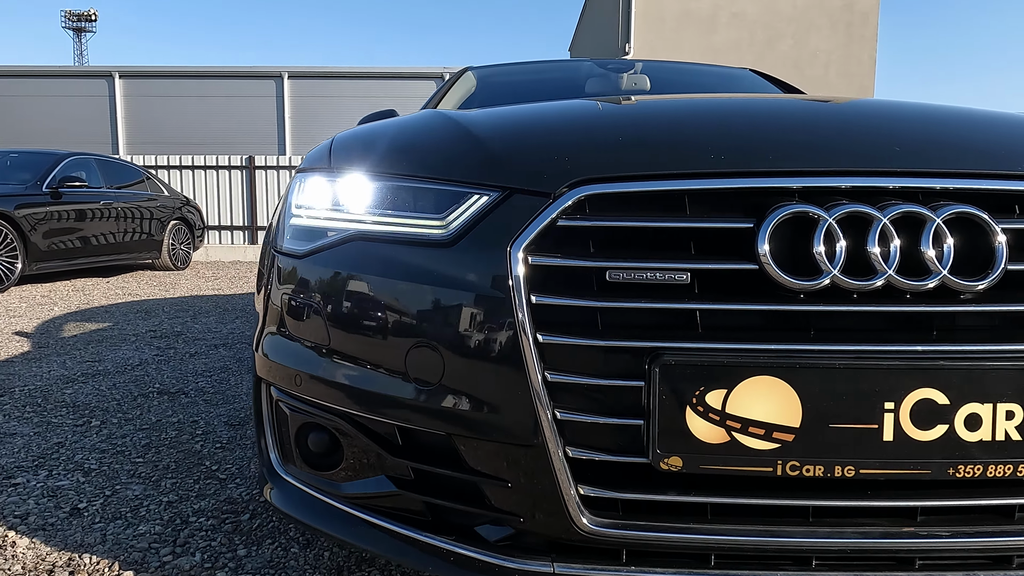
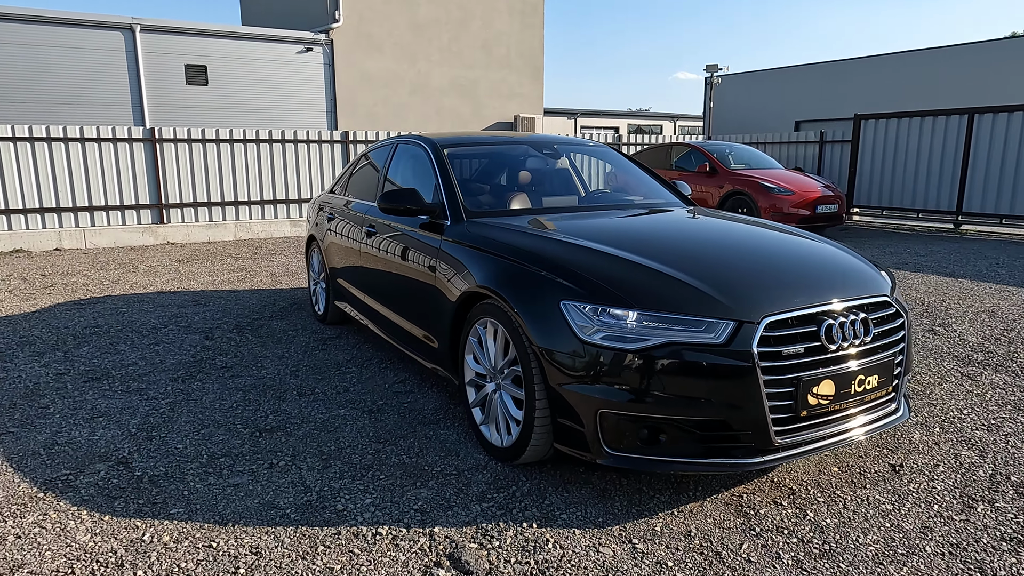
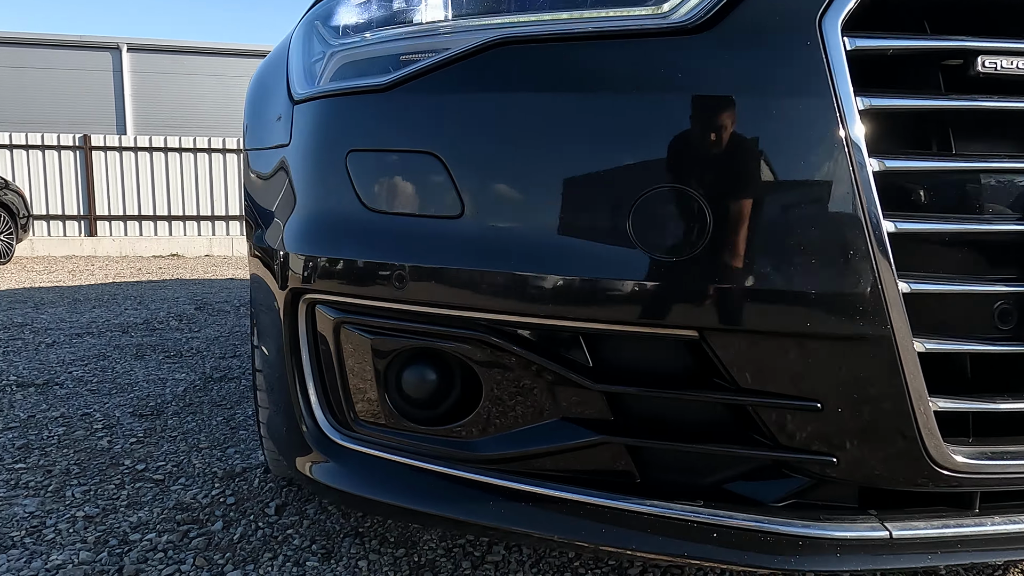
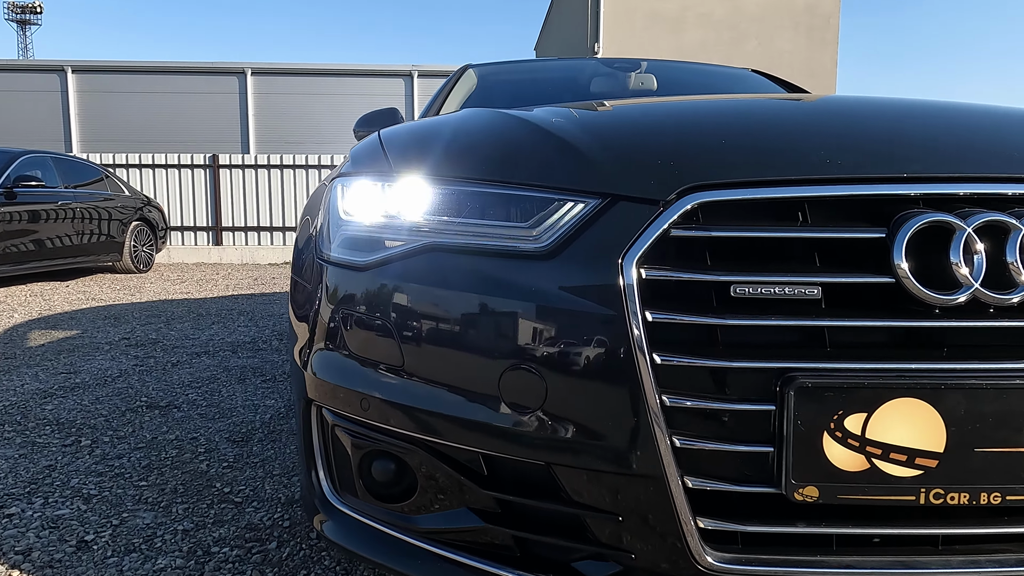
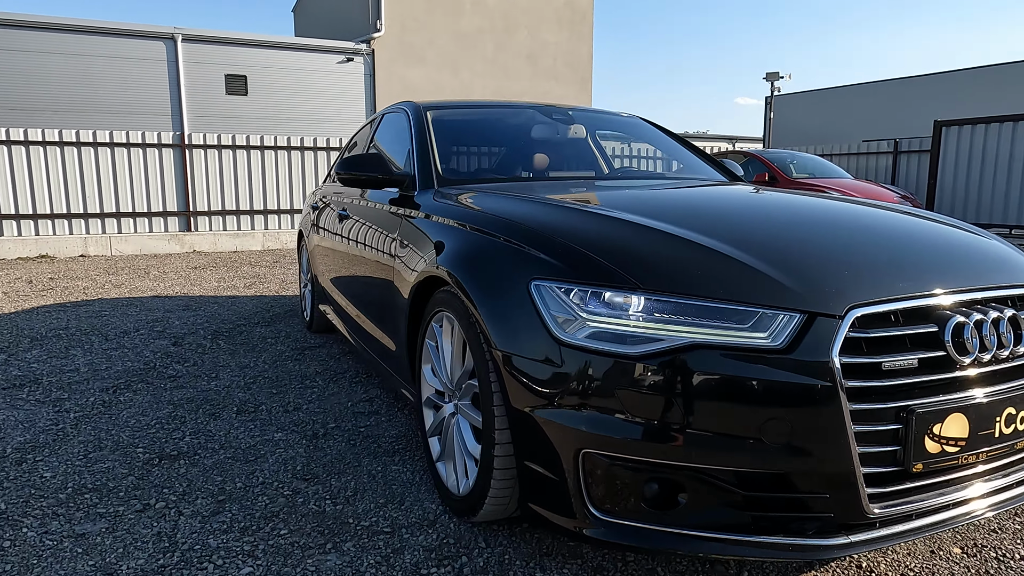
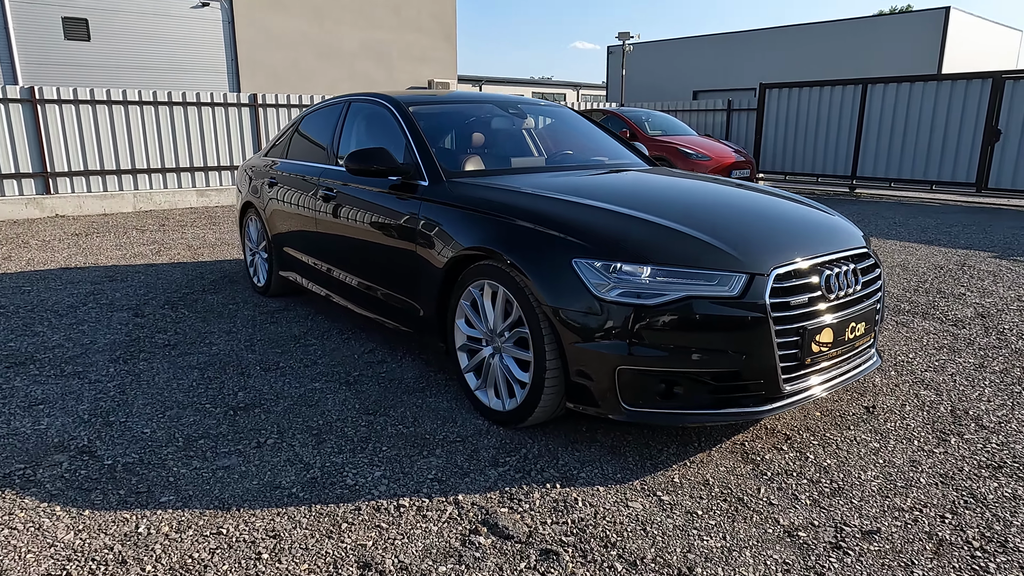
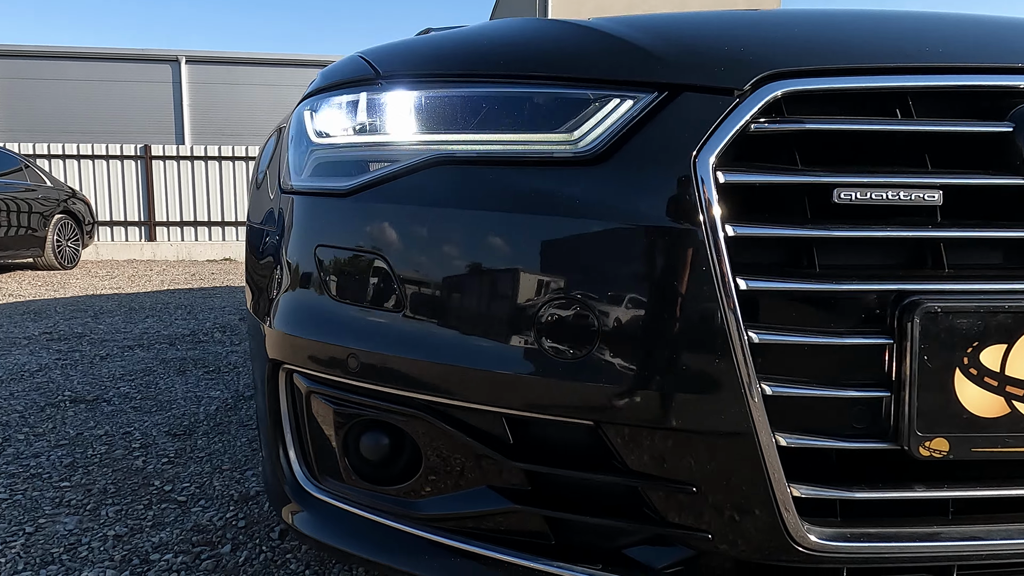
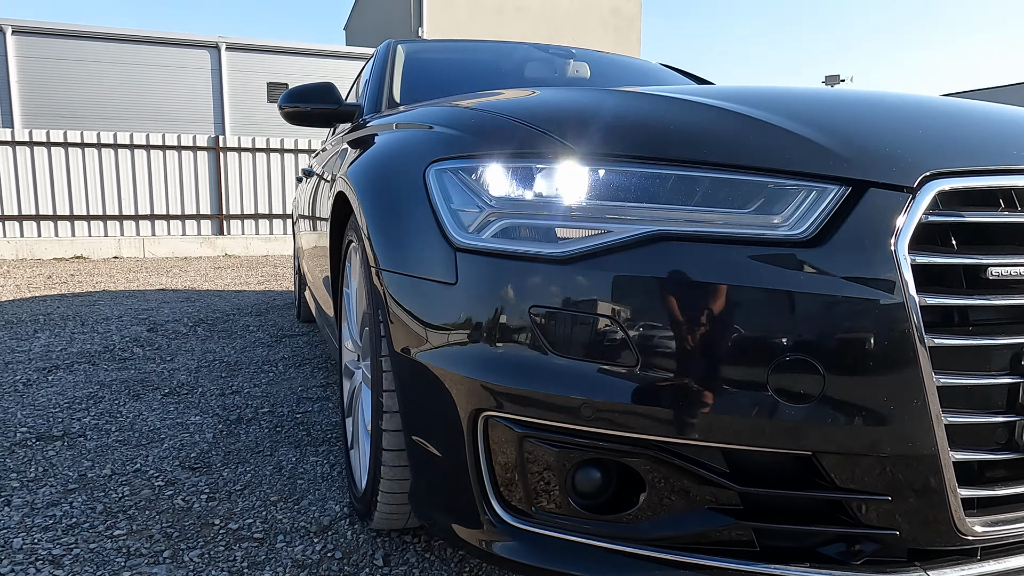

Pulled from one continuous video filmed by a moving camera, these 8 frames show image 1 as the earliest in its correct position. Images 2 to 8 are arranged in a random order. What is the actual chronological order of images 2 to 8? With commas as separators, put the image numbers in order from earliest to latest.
4, 7, 3, 8, 5, 2, 6
